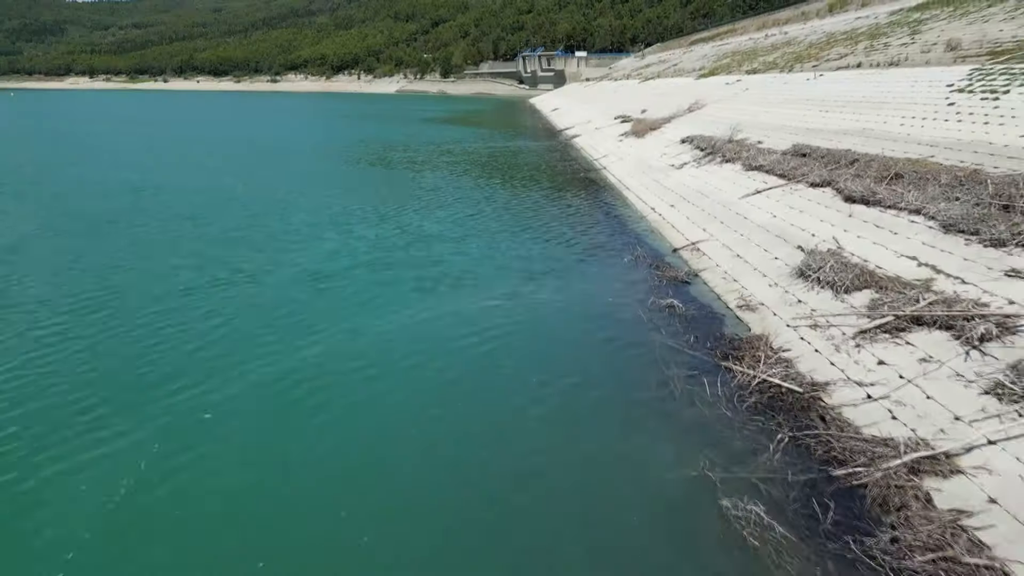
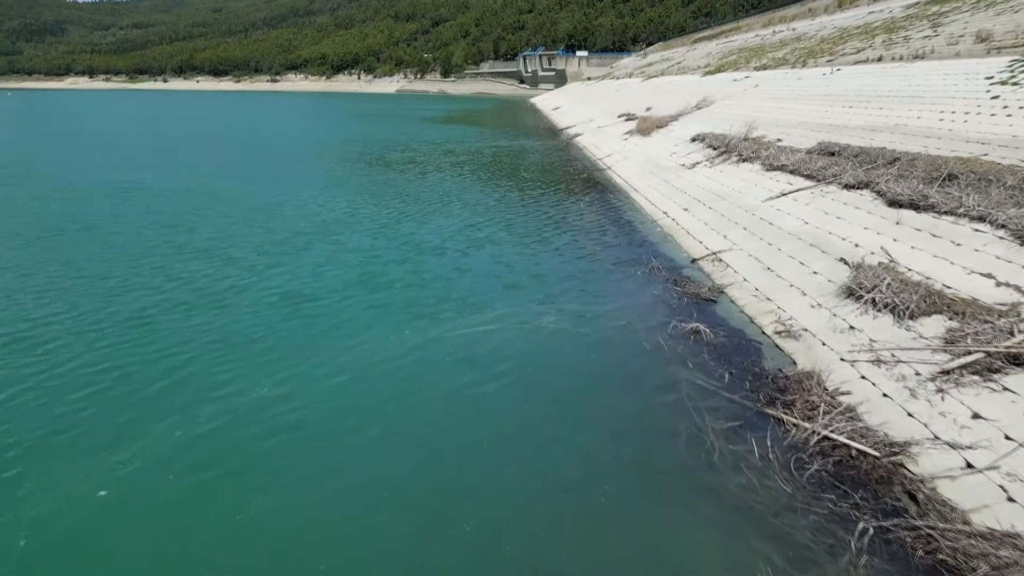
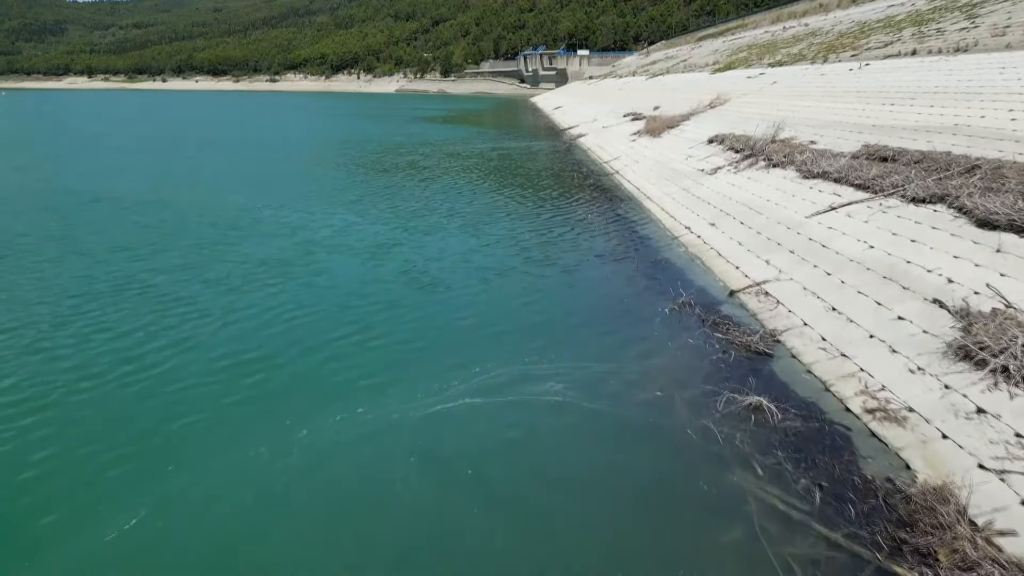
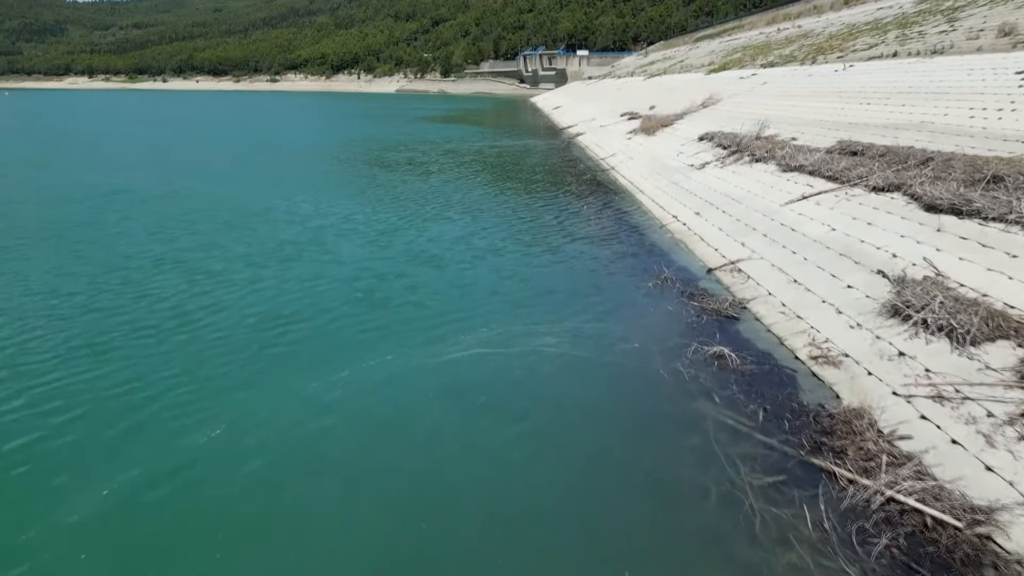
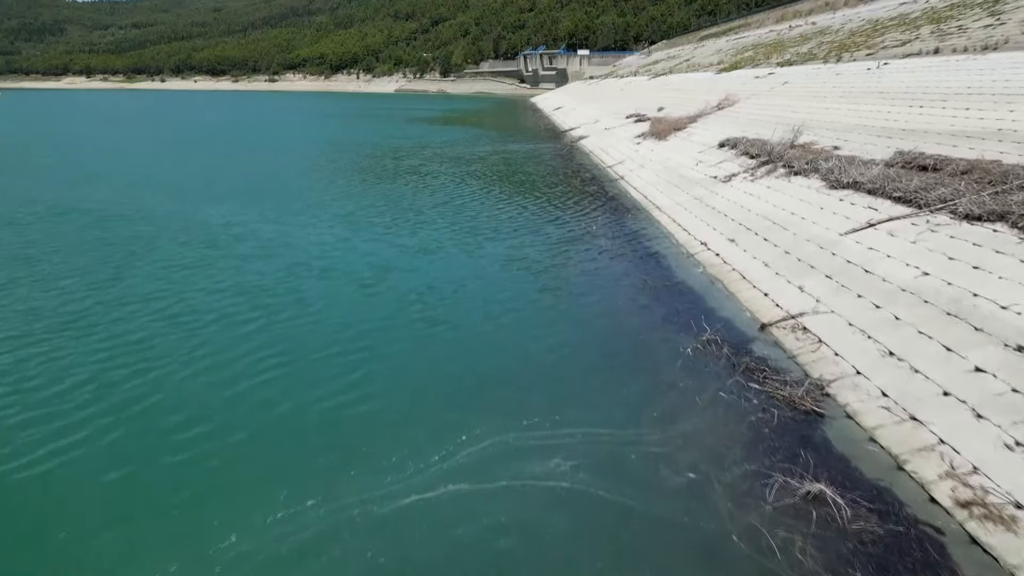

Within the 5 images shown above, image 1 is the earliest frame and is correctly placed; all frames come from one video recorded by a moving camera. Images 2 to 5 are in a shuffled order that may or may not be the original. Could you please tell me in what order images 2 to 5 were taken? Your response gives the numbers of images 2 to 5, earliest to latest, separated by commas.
2, 4, 3, 5
